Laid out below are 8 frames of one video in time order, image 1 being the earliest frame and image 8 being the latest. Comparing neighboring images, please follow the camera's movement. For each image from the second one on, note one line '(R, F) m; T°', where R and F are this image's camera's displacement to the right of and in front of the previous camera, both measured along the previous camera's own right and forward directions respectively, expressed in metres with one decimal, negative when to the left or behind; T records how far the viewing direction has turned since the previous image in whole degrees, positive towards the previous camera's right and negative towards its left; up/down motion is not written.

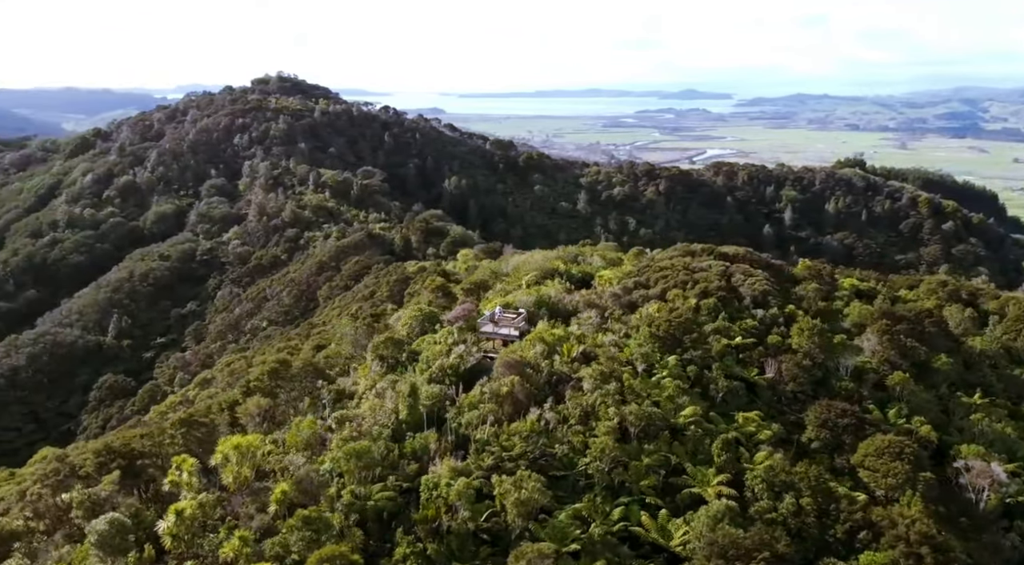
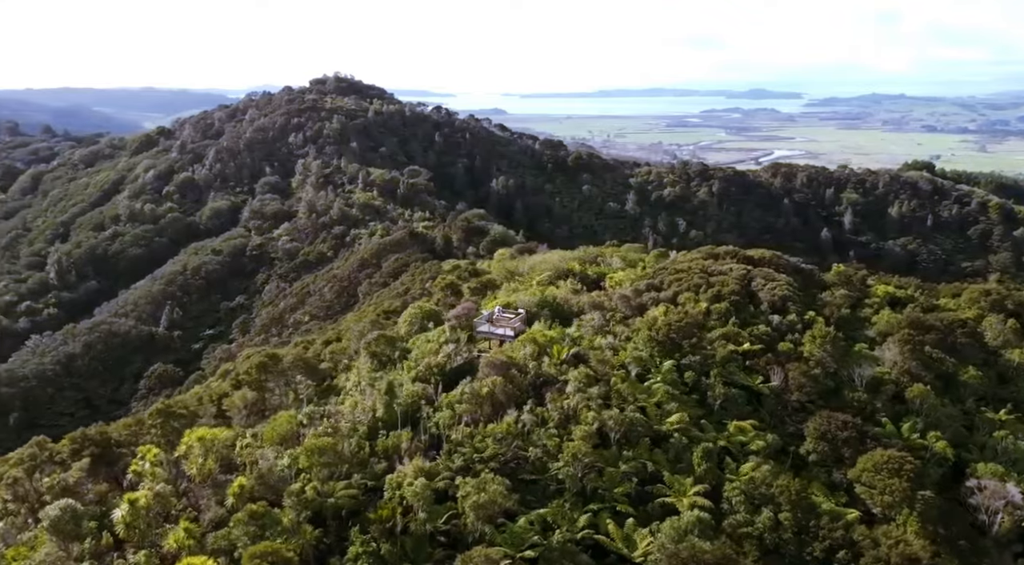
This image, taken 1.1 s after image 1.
(+1.6, +0.3) m; -4°
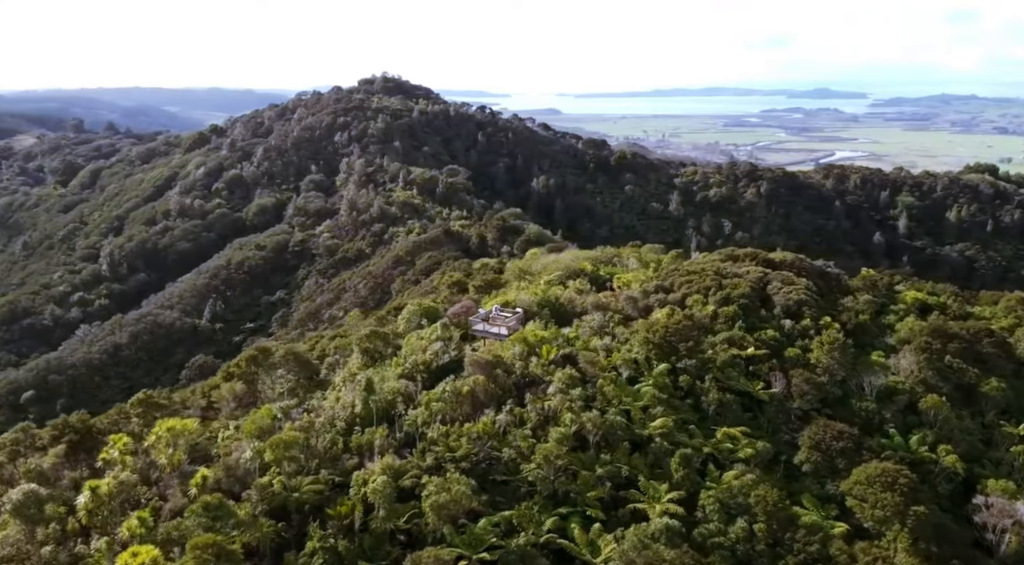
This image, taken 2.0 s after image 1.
(+1.4, +0.2) m; -3°
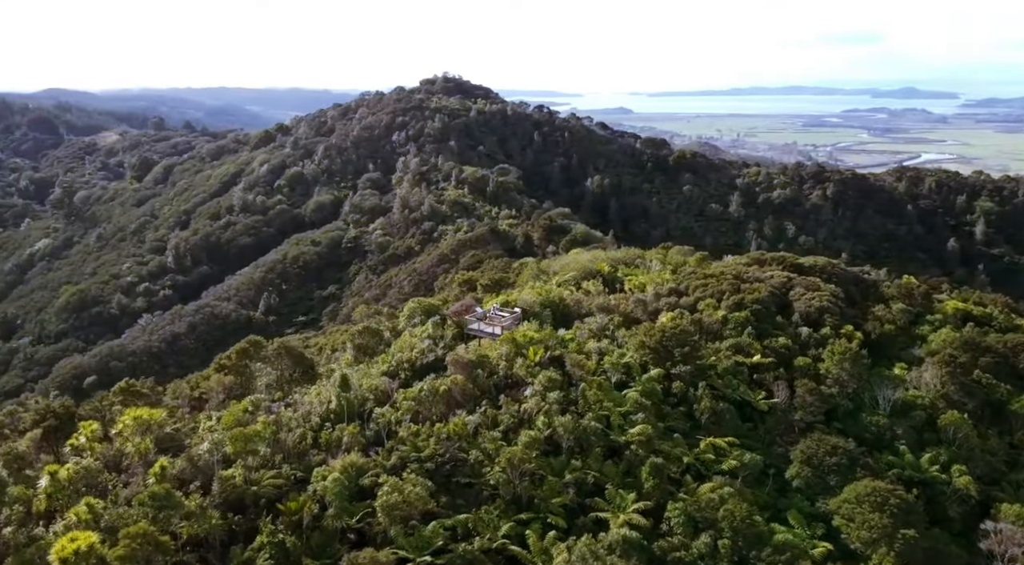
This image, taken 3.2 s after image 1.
(+1.8, +0.4) m; -4°
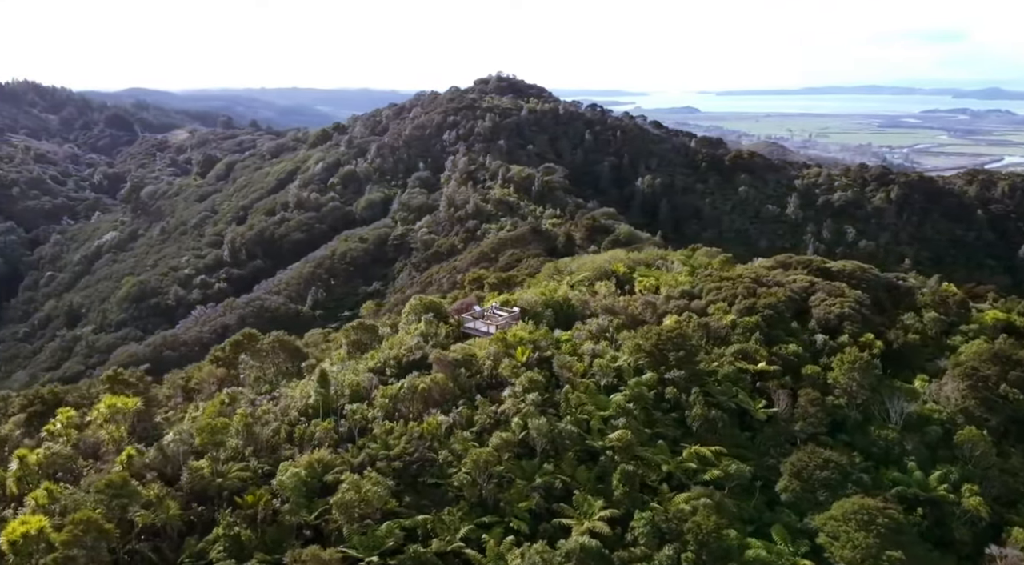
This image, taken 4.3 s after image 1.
(+1.6, +0.3) m; -4°
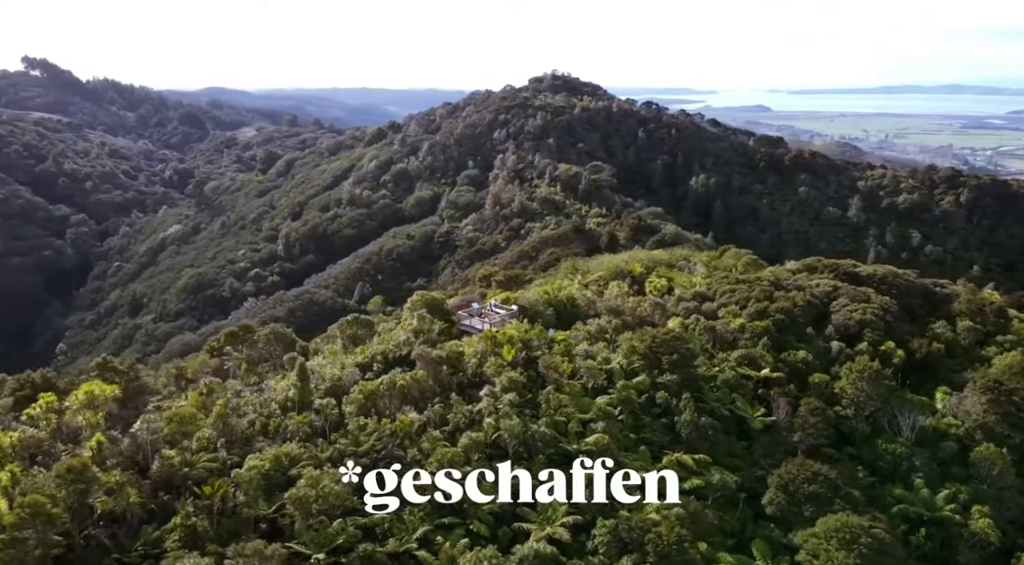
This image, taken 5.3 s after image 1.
(+1.6, +0.4) m; -4°
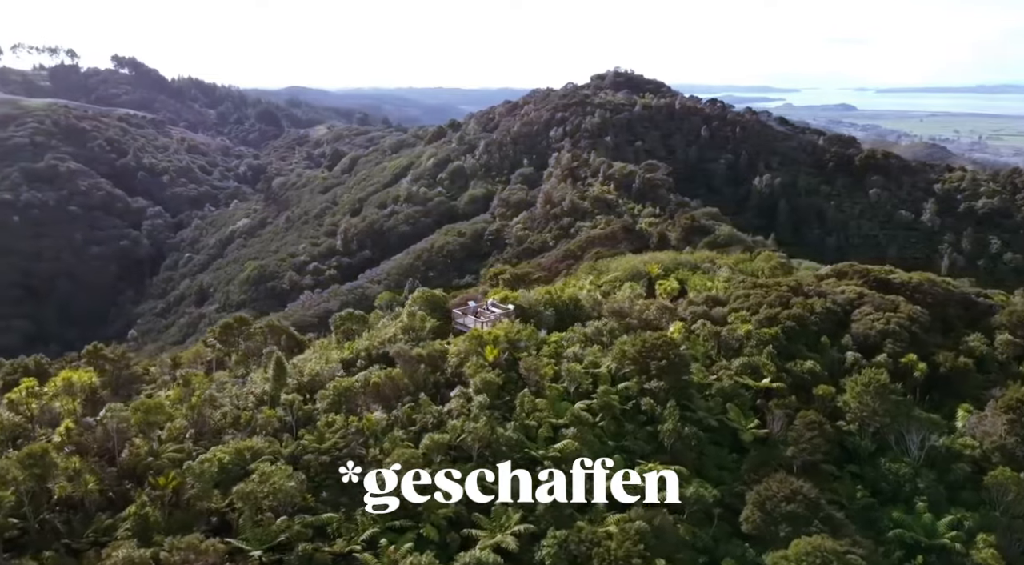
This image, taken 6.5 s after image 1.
(+1.8, +0.4) m; -5°
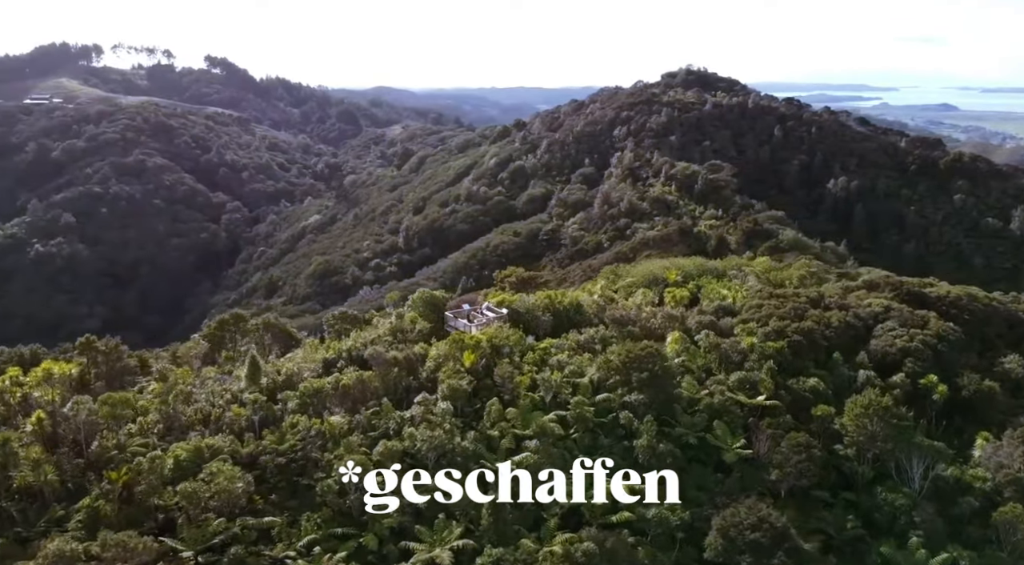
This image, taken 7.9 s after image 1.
(+2.1, +0.5) m; -5°
